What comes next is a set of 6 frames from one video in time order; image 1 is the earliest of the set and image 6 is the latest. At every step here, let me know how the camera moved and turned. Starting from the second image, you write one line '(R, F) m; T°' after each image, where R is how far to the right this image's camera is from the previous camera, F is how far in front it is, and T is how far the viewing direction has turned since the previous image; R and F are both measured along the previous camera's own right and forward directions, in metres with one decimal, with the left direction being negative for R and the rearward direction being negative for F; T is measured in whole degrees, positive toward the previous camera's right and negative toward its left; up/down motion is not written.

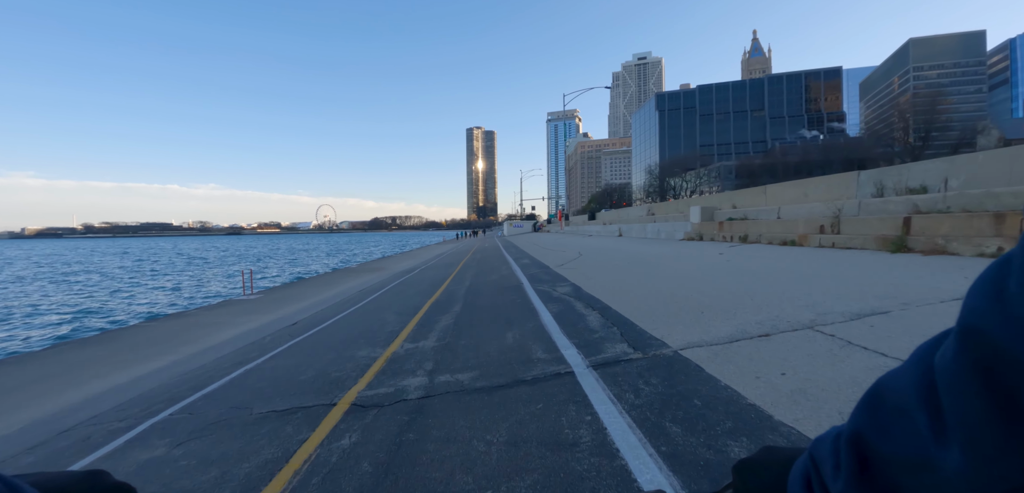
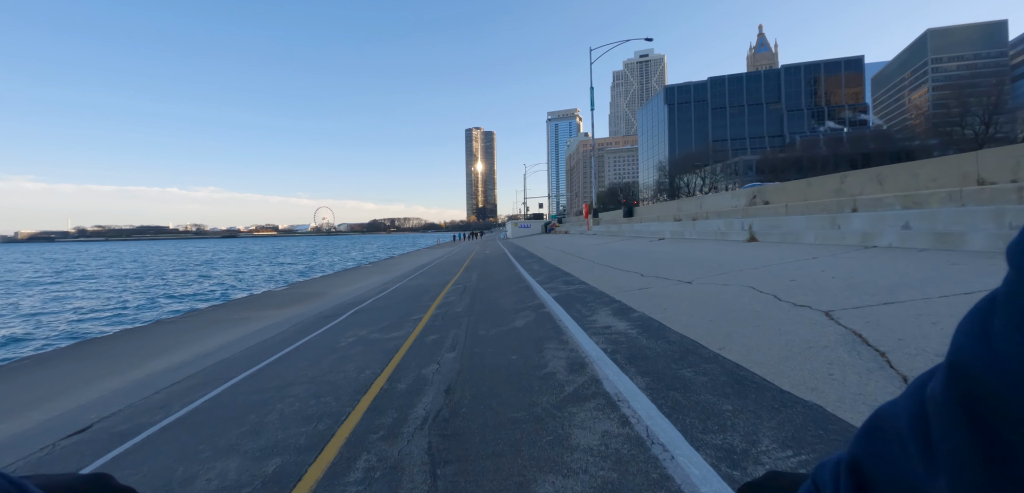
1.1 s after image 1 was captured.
(-0.1, +1.8) m; 0°
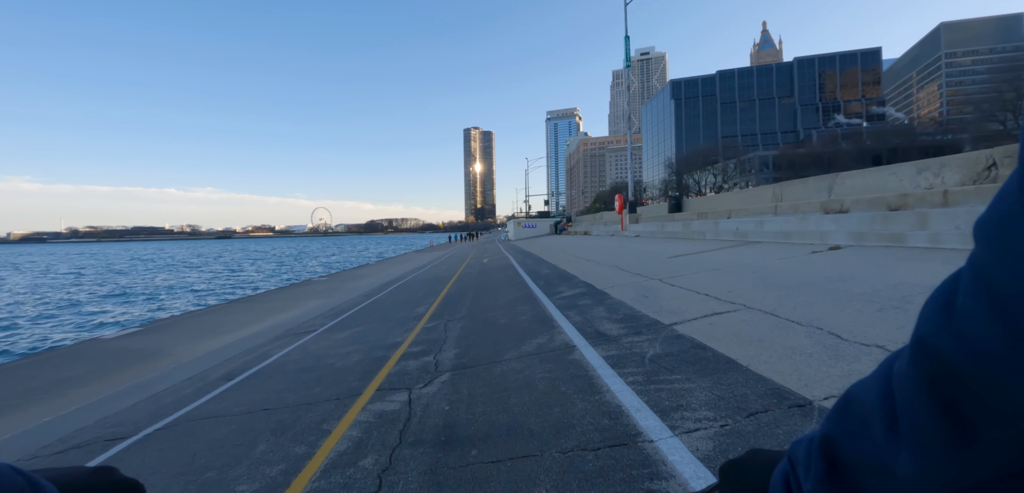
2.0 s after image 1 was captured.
(-0.1, +1.4) m; 0°
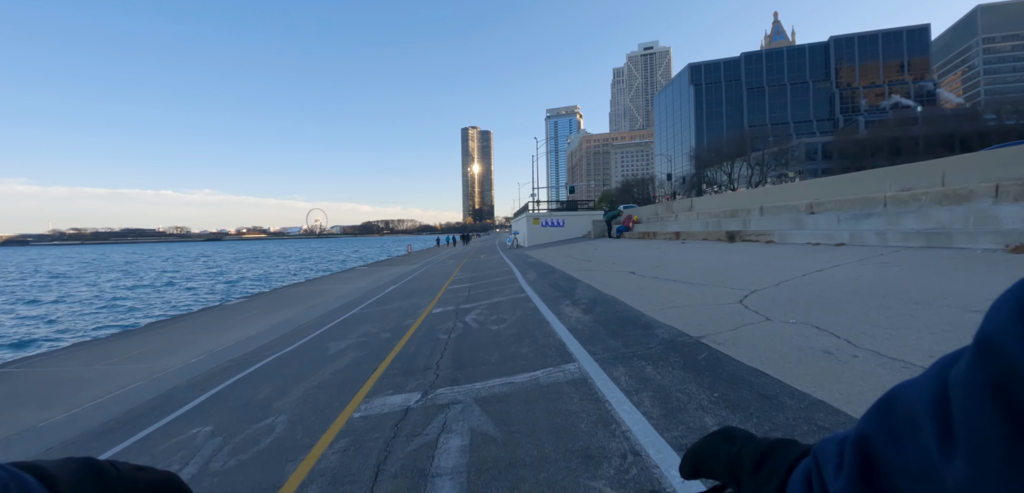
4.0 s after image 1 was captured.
(-0.2, +3.0) m; 0°
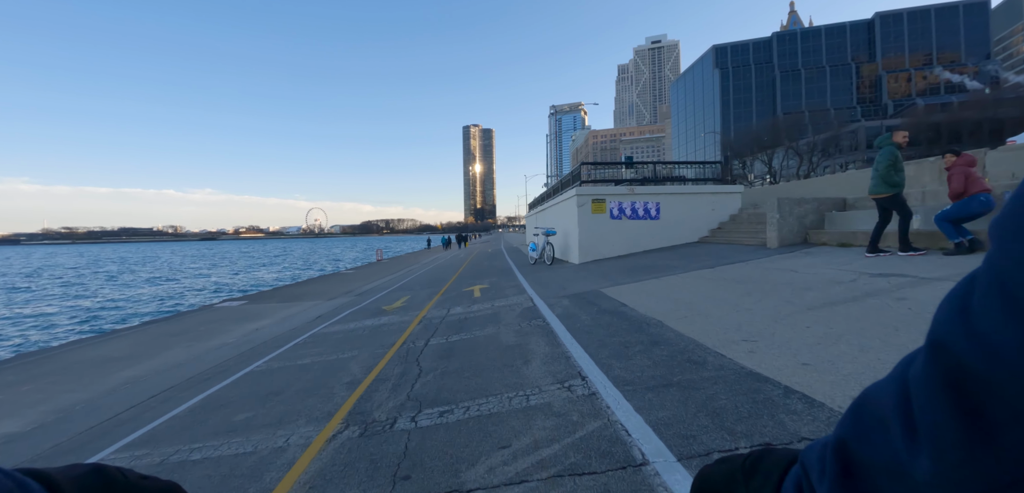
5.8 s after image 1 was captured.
(-0.2, +2.4) m; 0°
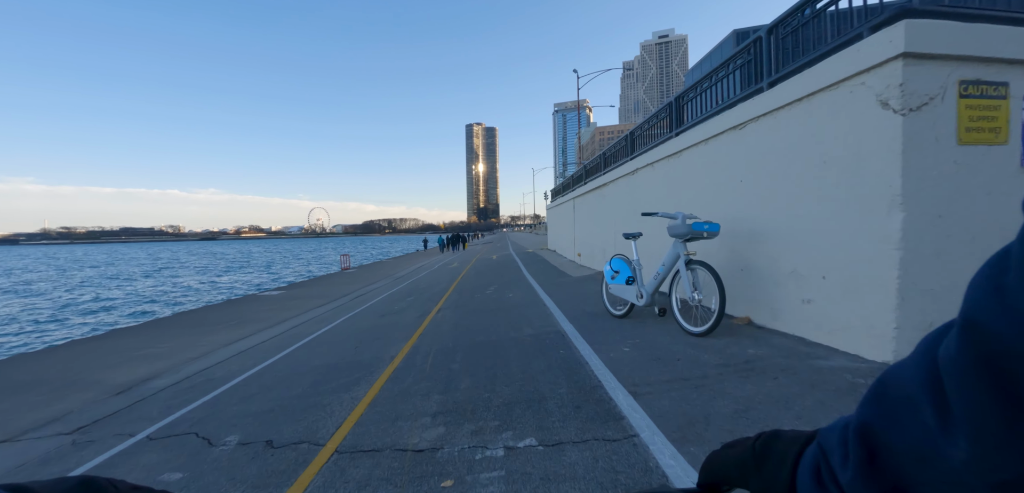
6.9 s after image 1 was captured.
(-0.1, +1.5) m; 0°
